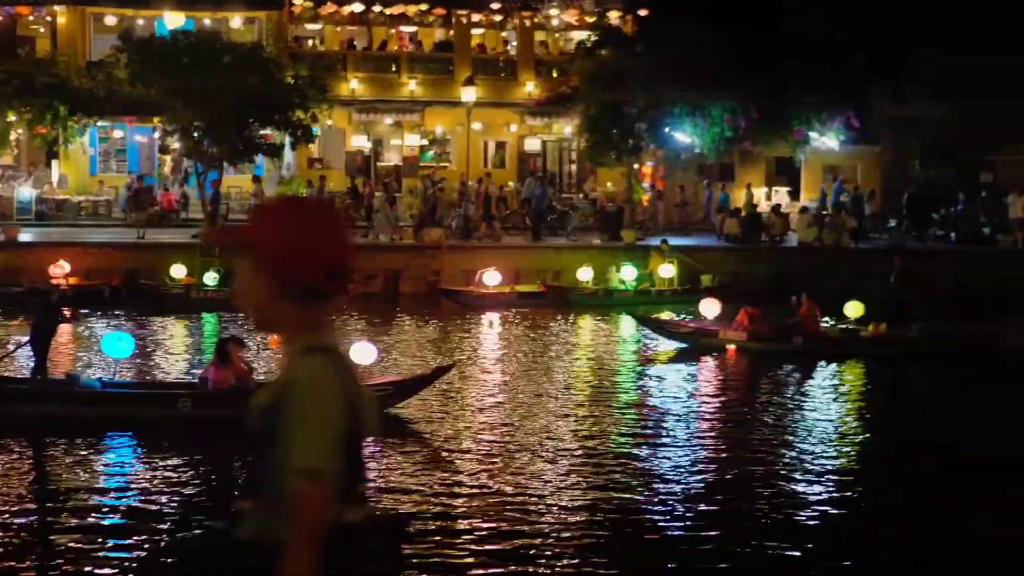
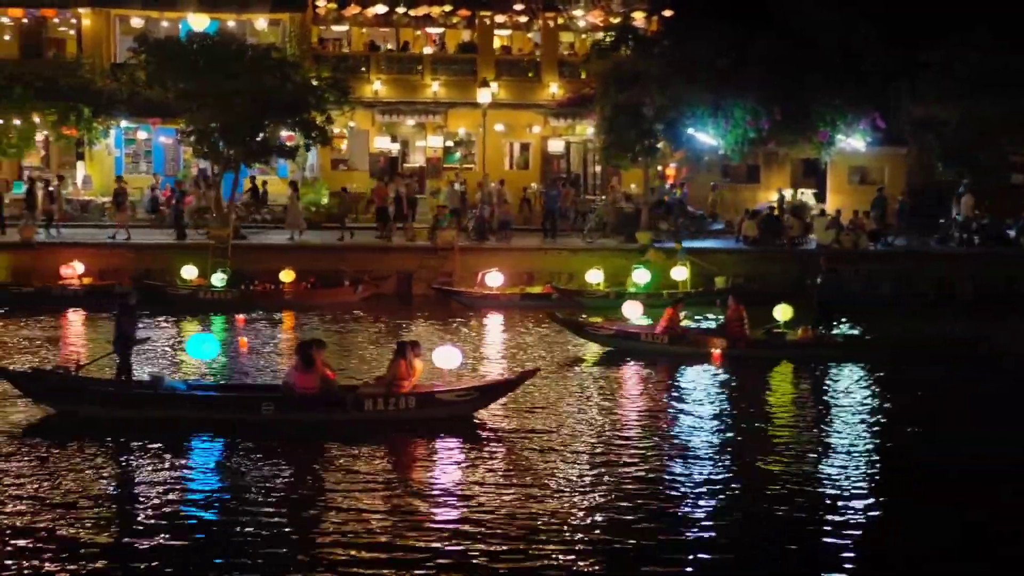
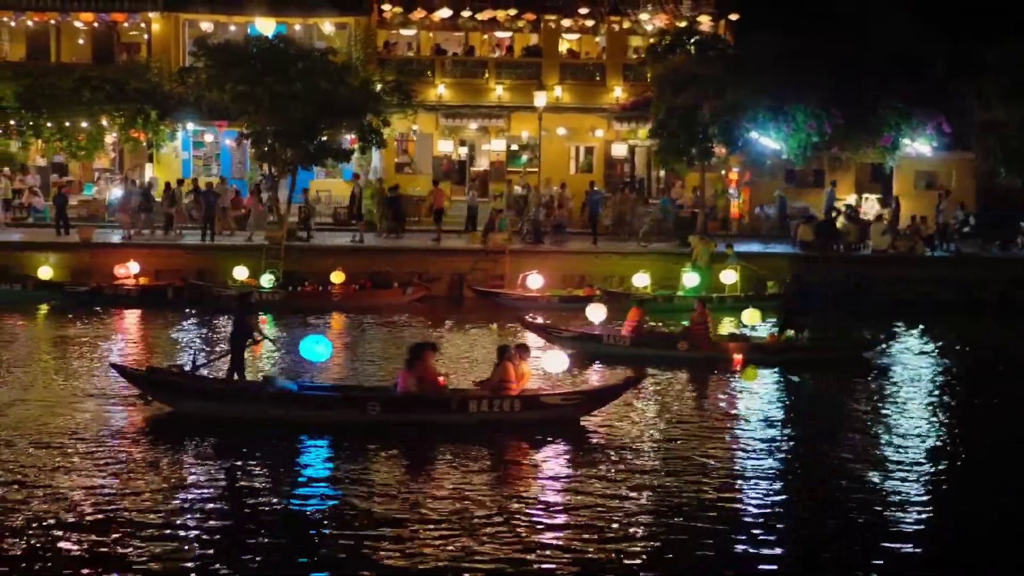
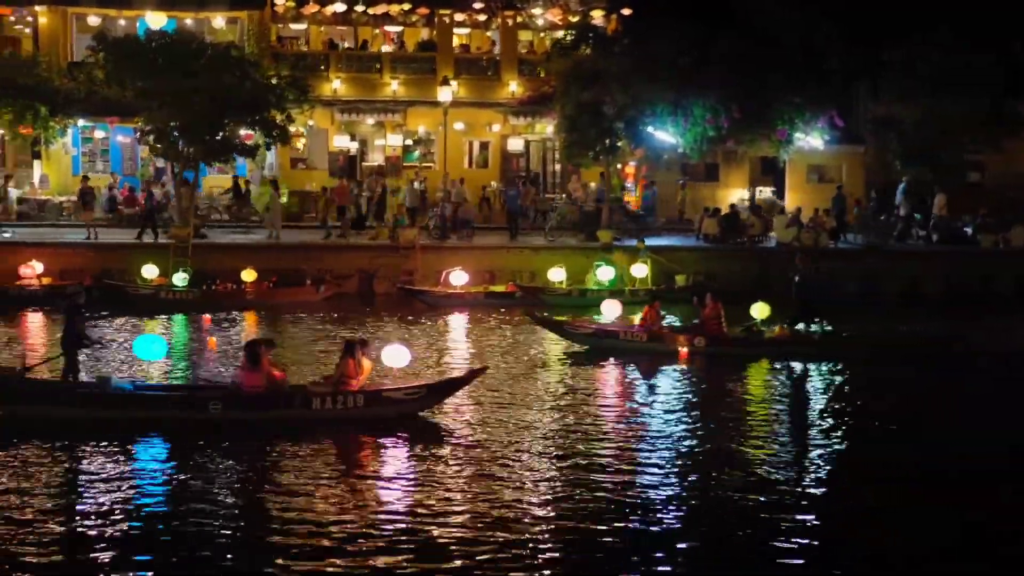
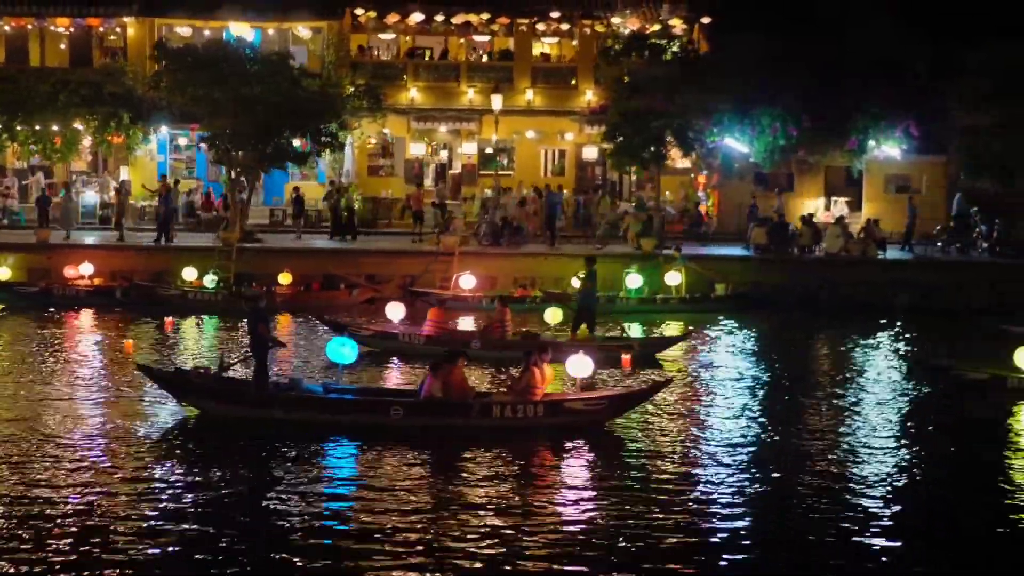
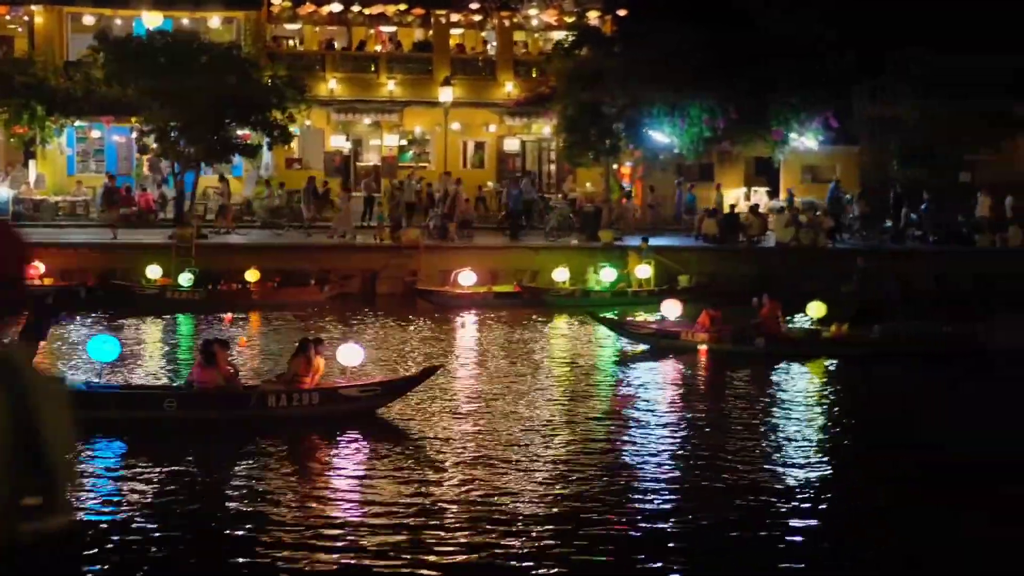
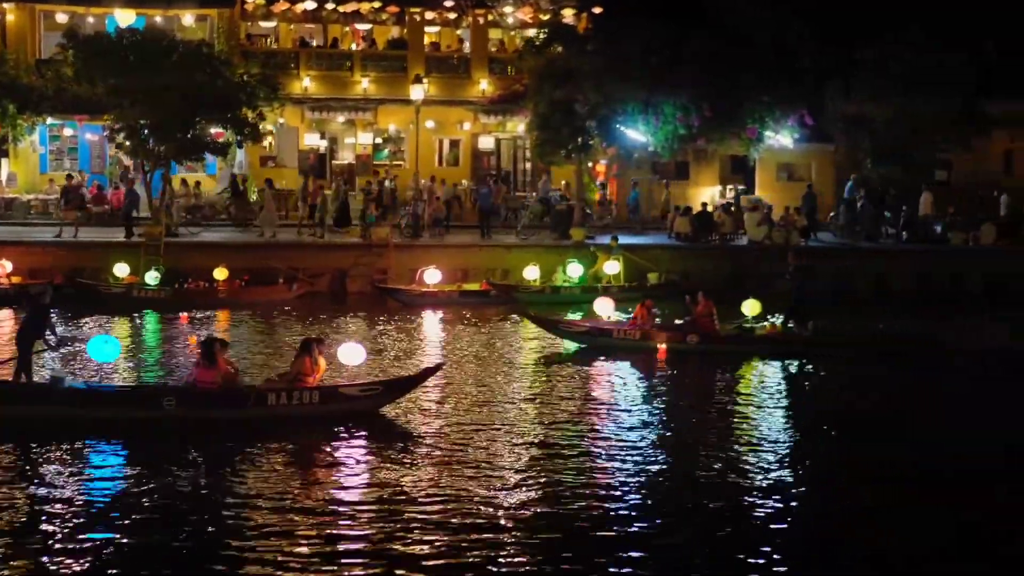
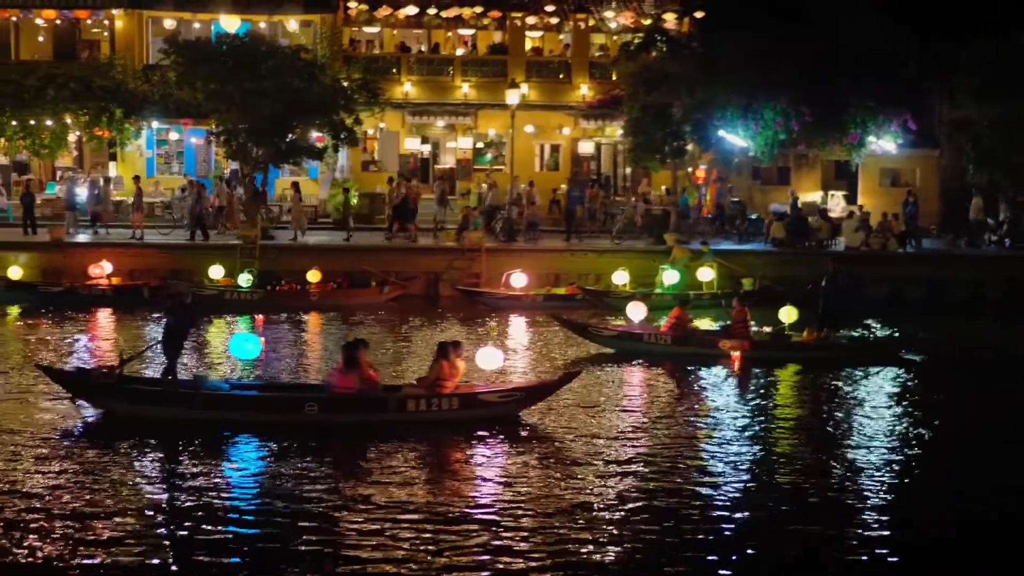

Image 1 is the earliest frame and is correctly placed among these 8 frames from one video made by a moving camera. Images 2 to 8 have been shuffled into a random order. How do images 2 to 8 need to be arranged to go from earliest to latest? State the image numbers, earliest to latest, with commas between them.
6, 7, 4, 2, 8, 3, 5
